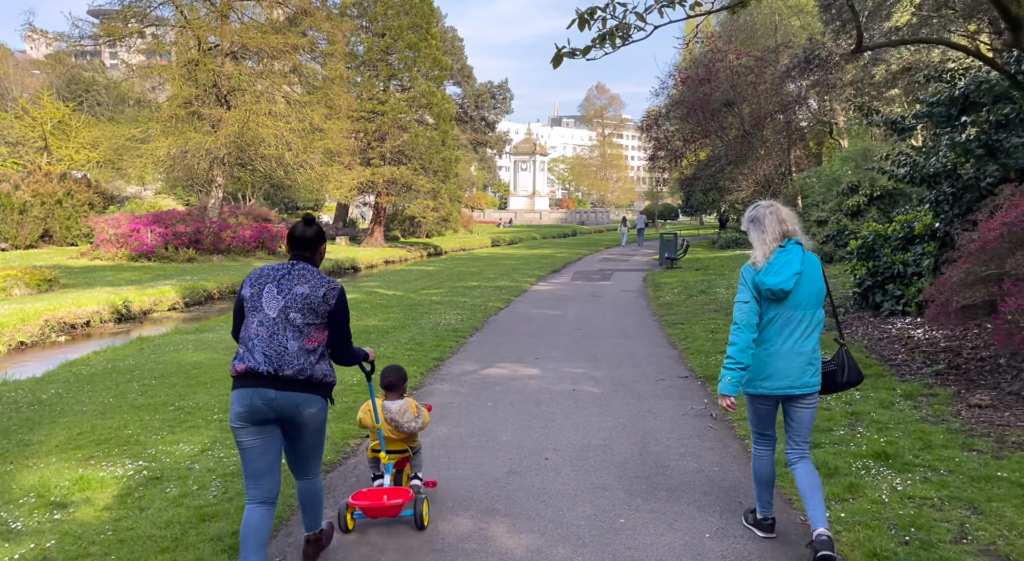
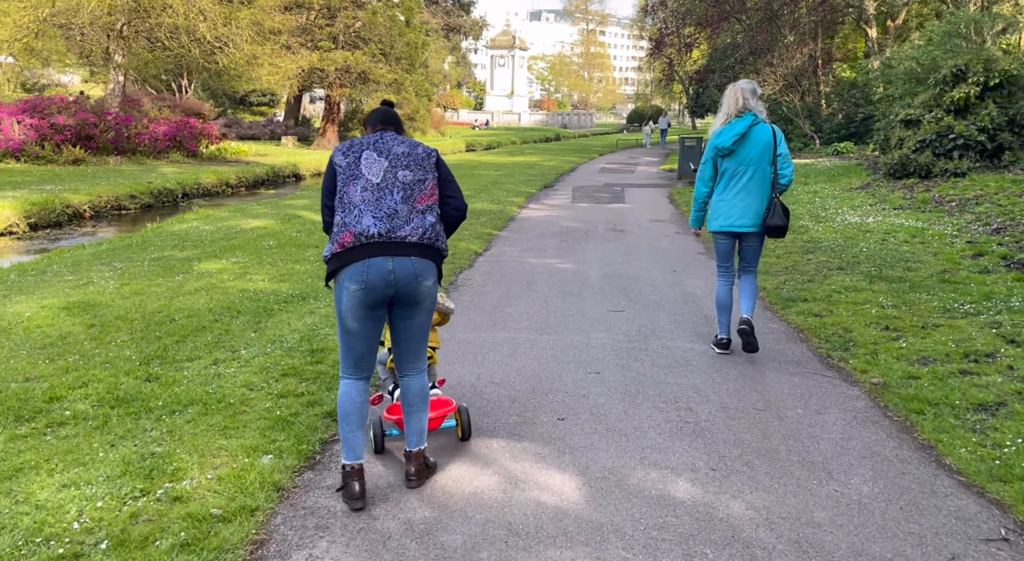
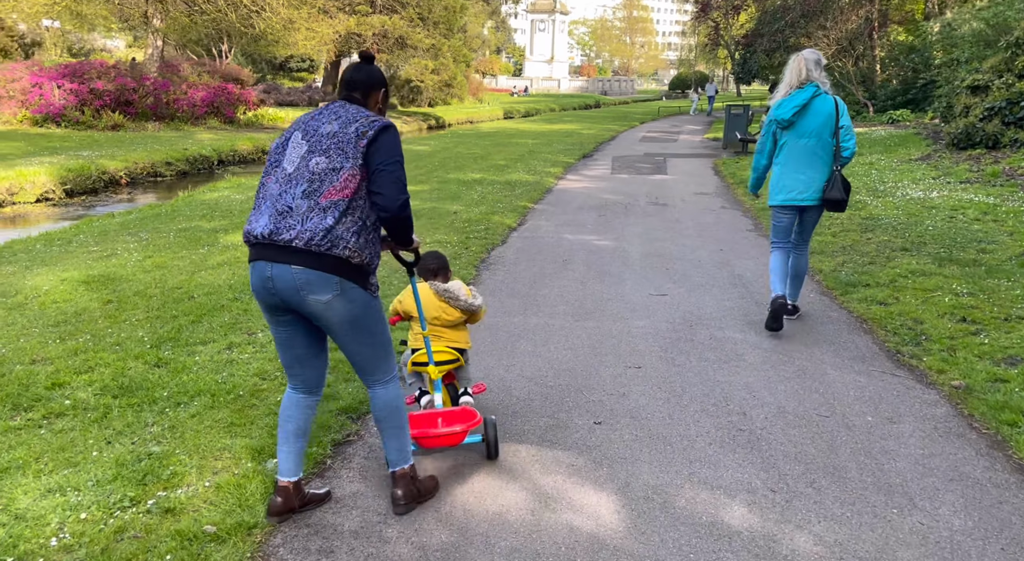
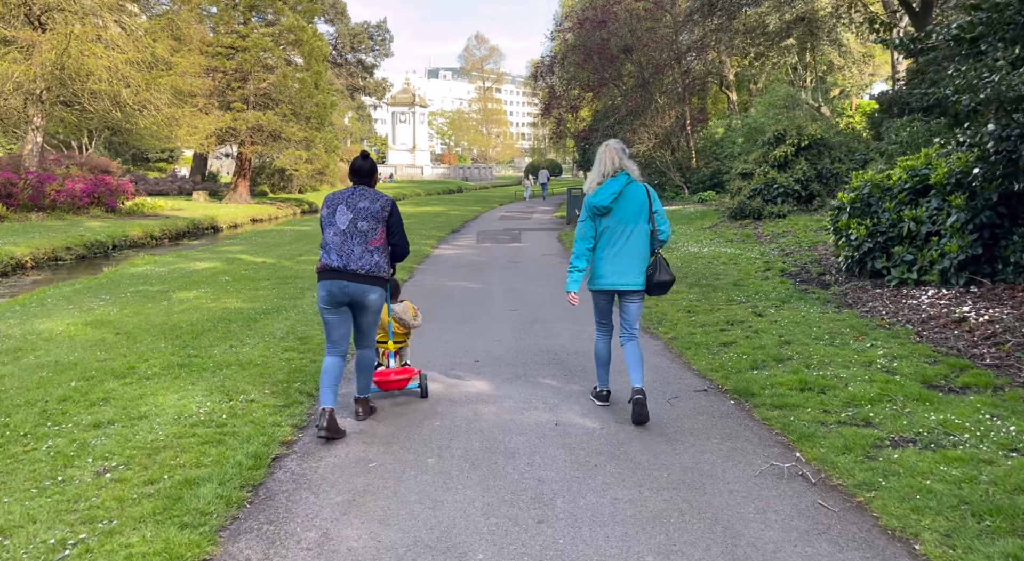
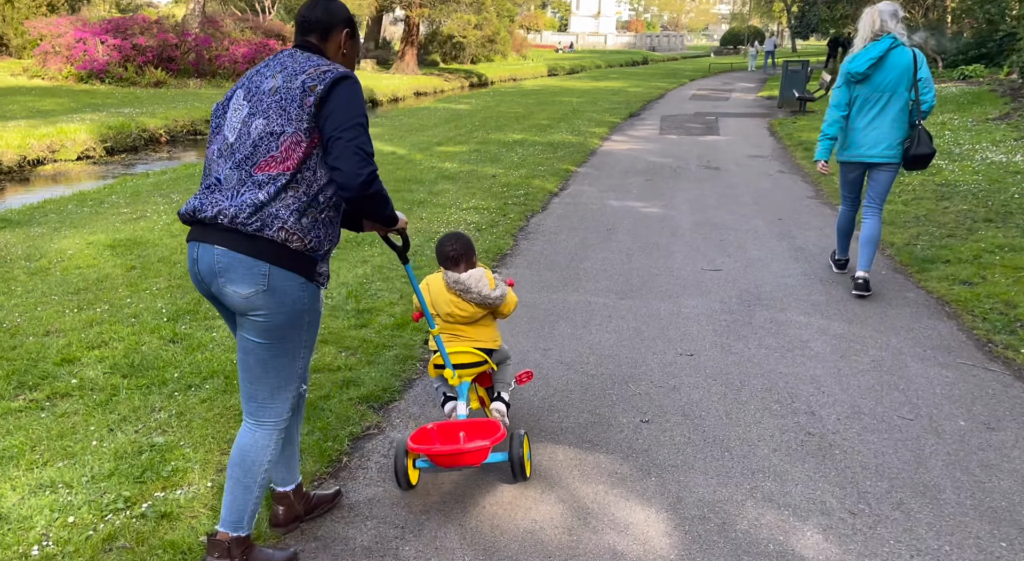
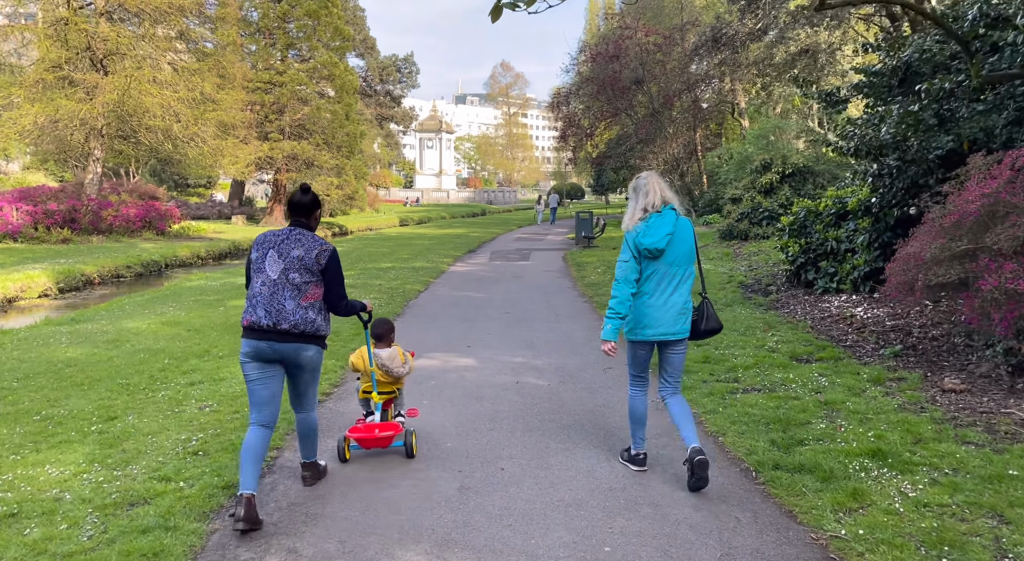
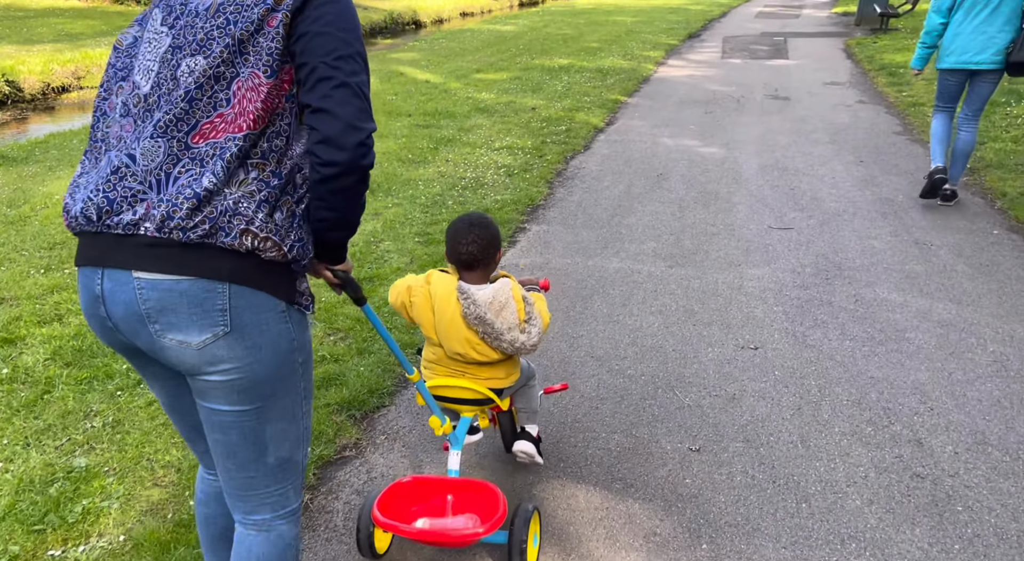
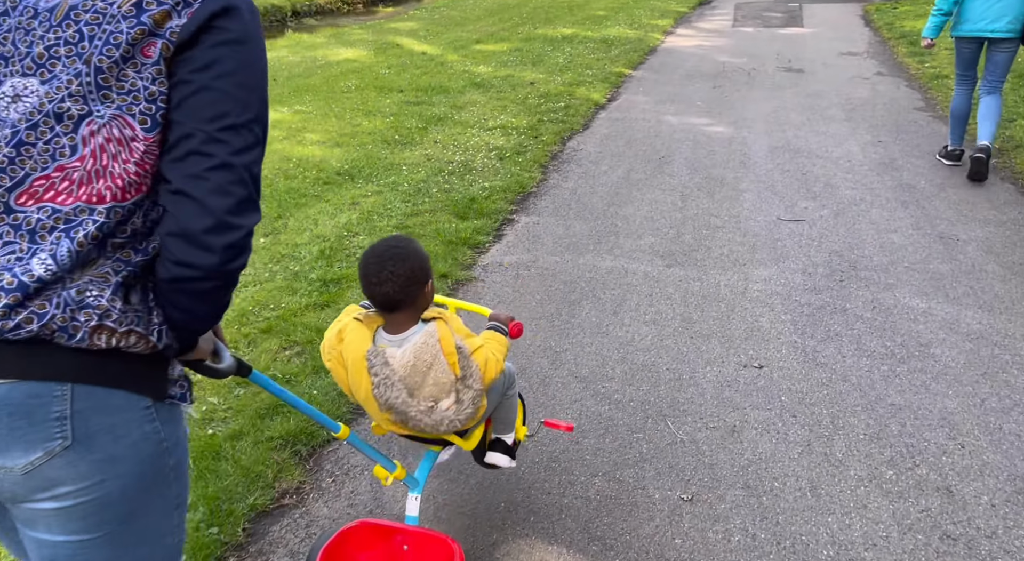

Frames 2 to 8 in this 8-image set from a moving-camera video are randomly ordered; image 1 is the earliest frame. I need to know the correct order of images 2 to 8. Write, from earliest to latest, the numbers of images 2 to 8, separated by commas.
6, 4, 2, 3, 5, 7, 8
